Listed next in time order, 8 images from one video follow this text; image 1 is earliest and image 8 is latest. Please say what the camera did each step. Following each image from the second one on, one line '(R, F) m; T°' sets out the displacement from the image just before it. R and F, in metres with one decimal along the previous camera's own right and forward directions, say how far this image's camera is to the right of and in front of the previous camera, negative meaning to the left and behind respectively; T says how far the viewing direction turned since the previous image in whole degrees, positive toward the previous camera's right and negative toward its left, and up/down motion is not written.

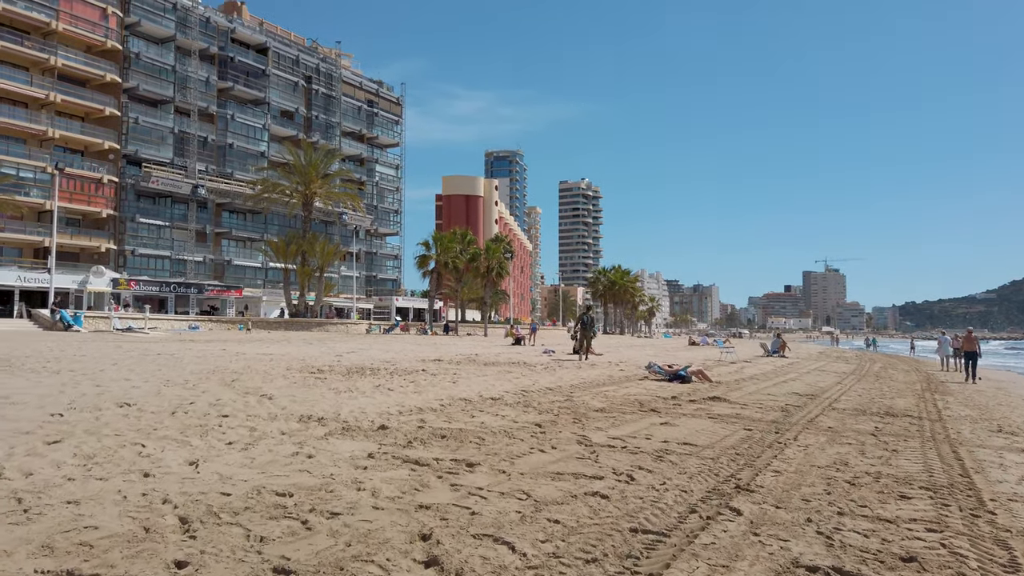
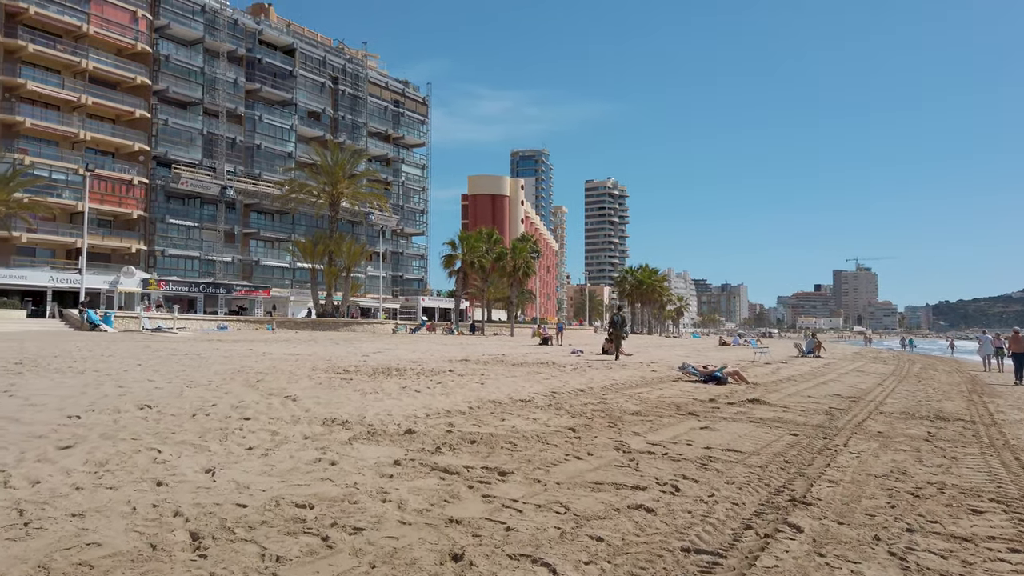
(-0.1, +0.4) m; -2°
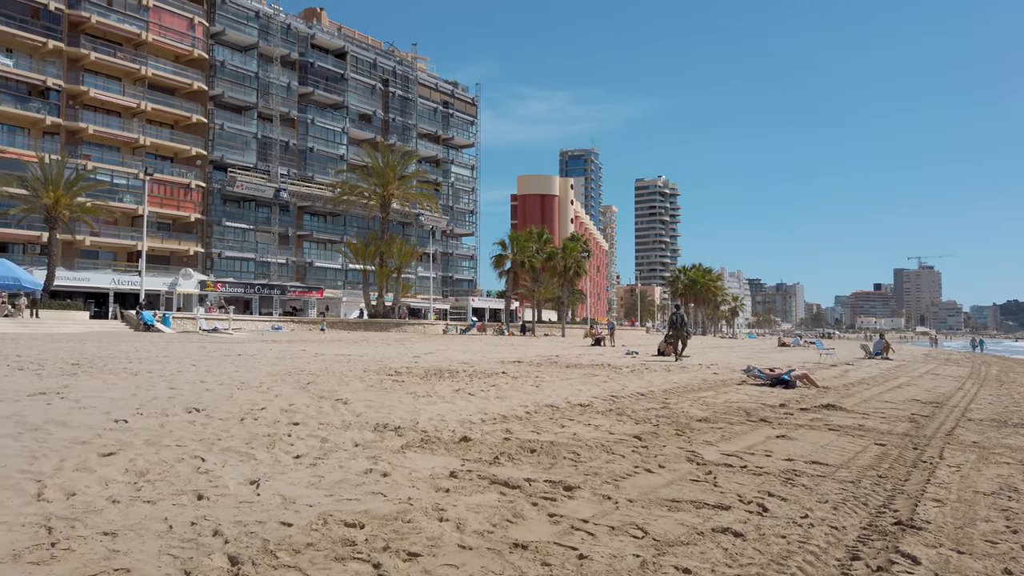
(-0.1, +0.4) m; -4°
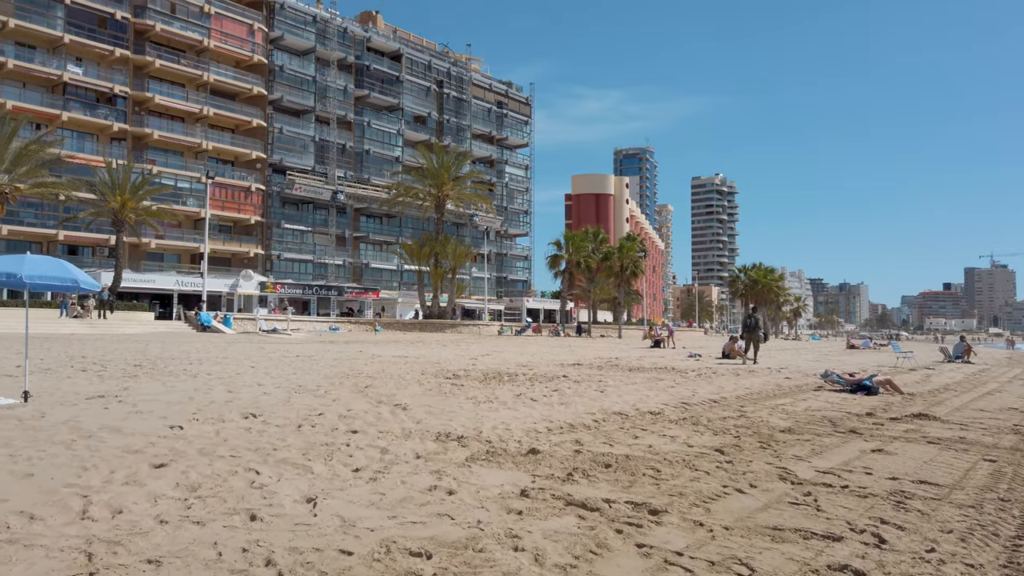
(-0.1, +0.4) m; -4°
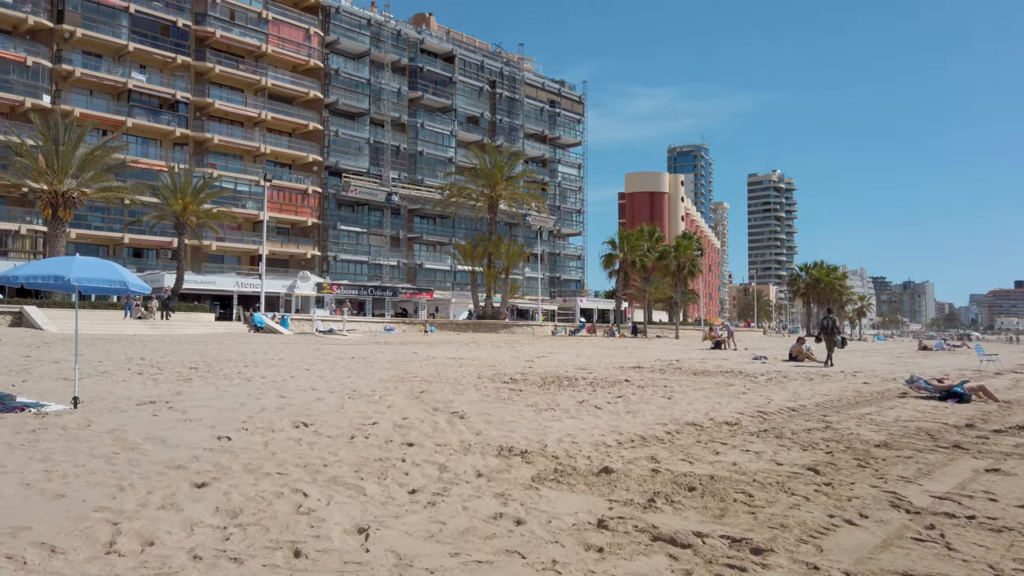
(-0.1, +0.5) m; -4°
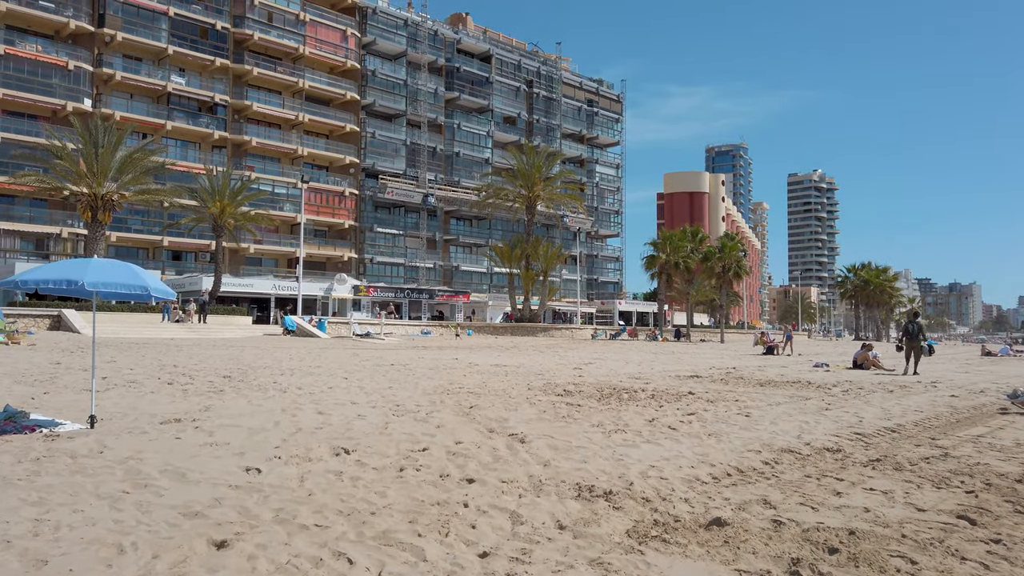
(-0.3, +1.0) m; -3°
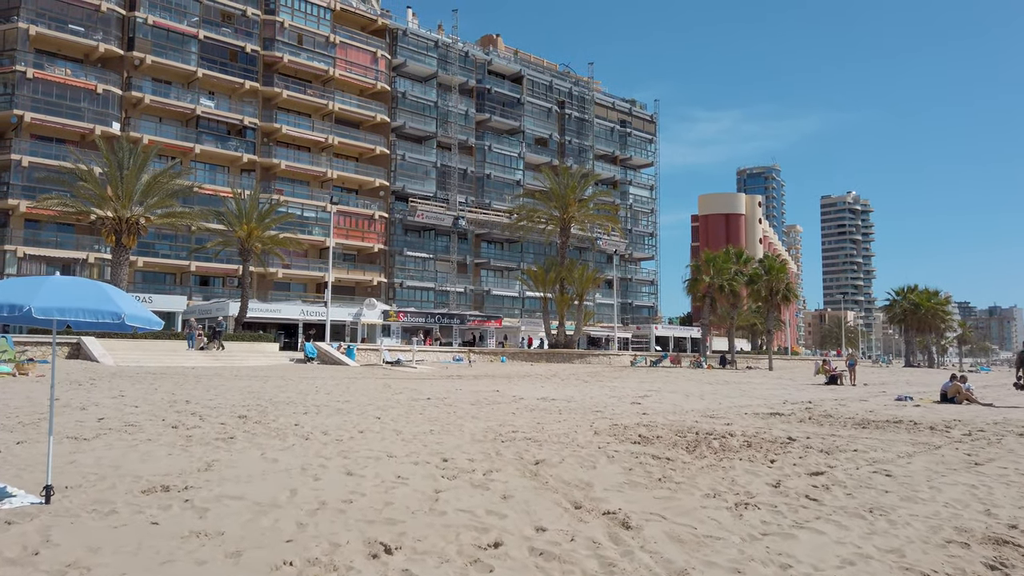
(-0.5, +1.8) m; -2°
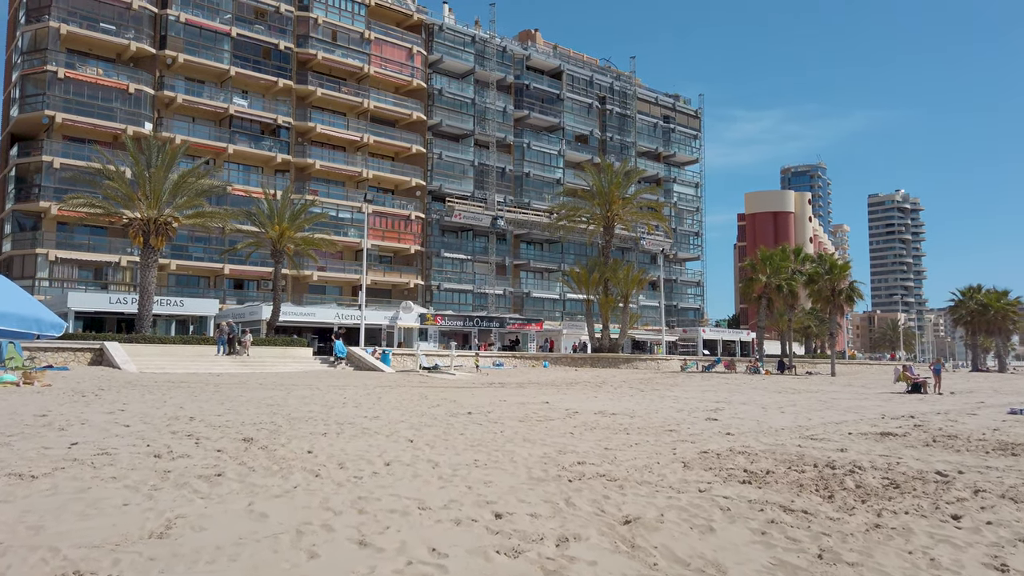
(-0.3, +2.1) m; -3°
